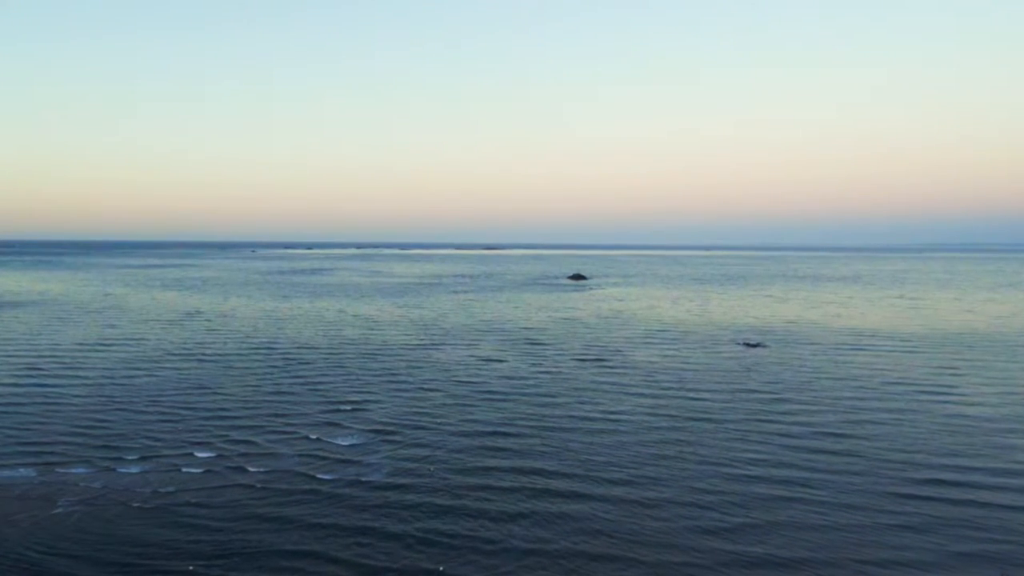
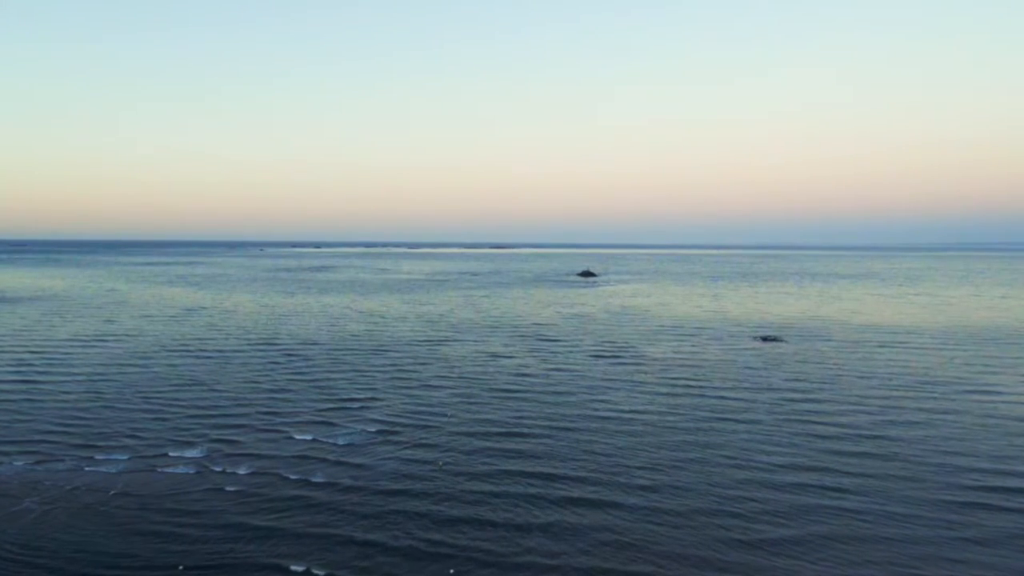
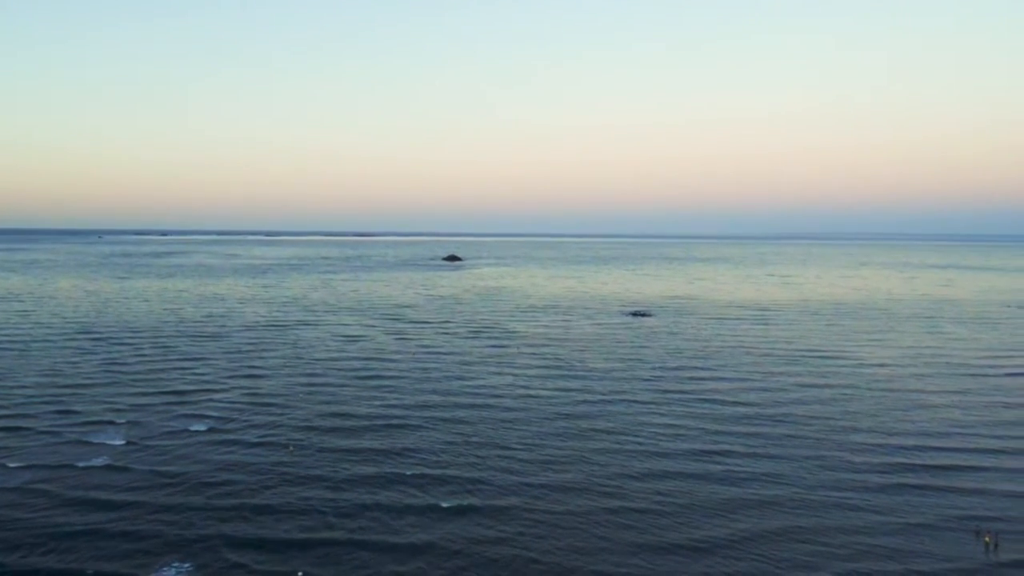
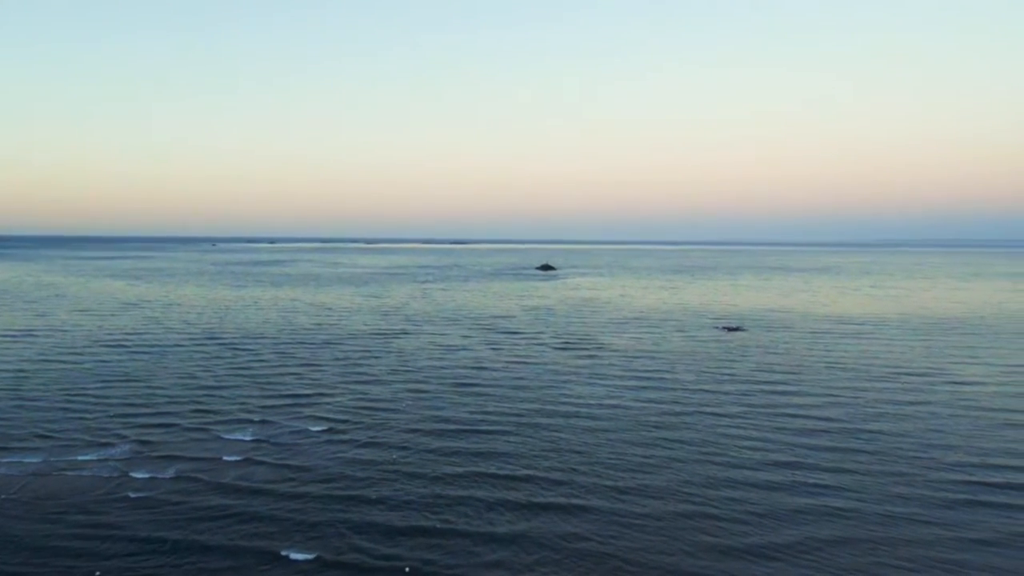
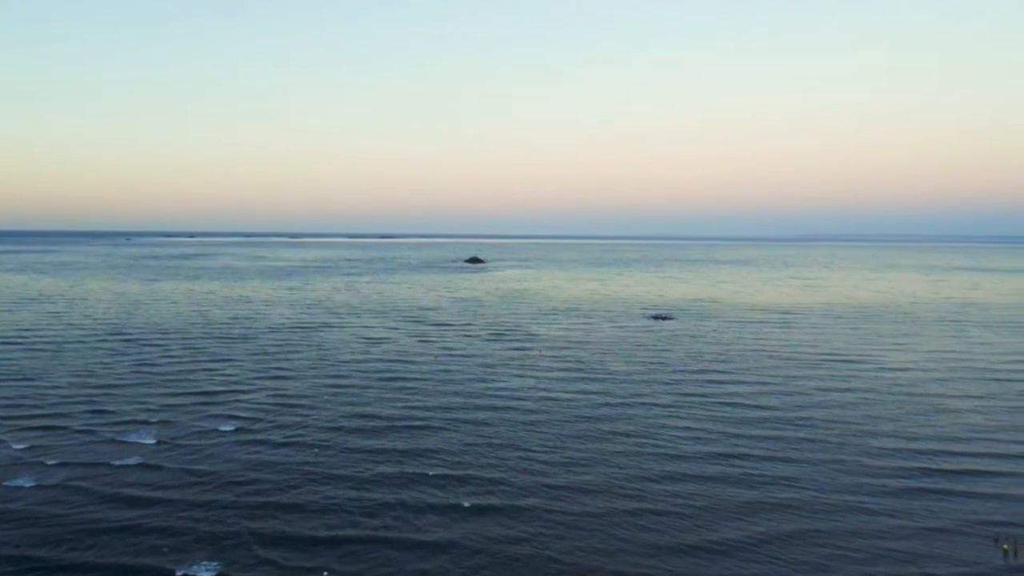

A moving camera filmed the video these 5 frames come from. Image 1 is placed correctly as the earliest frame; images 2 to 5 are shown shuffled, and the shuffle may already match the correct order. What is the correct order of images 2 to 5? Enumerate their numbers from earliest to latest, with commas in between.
2, 4, 5, 3
